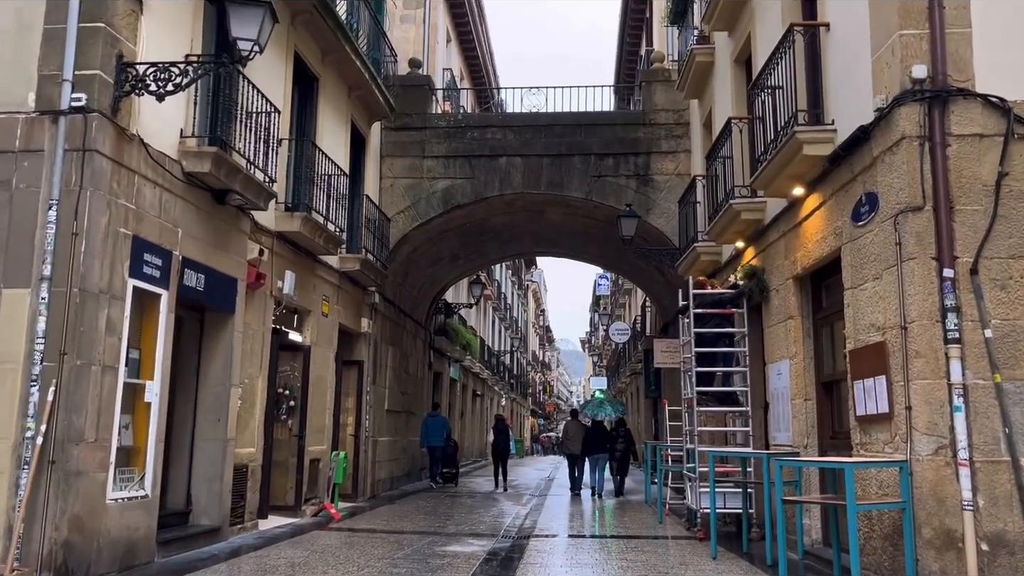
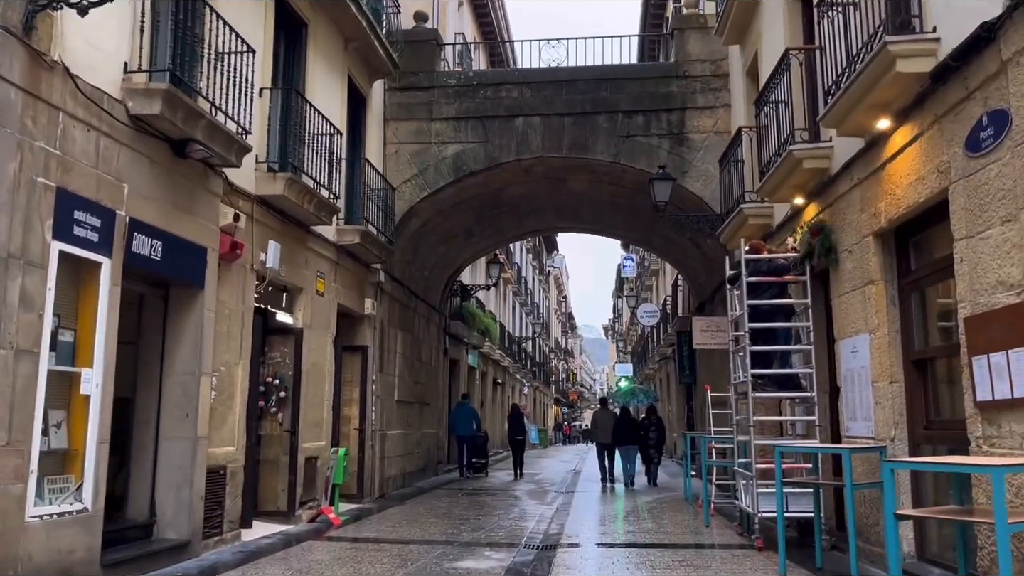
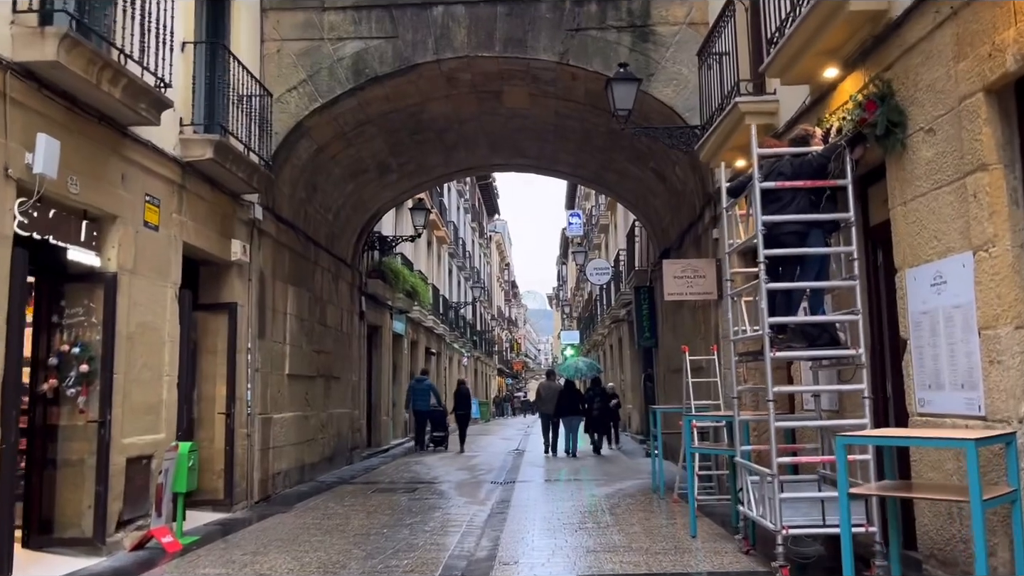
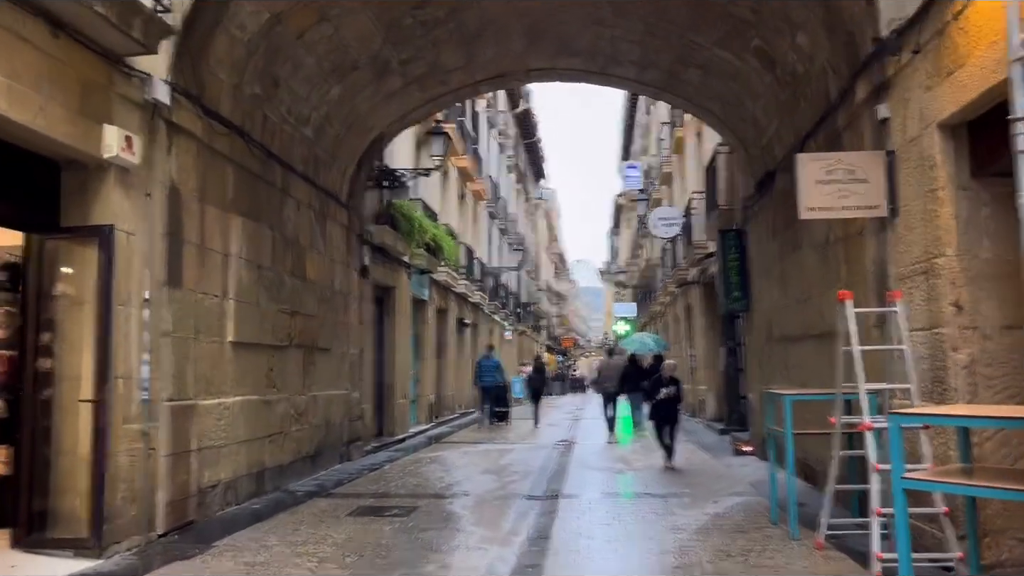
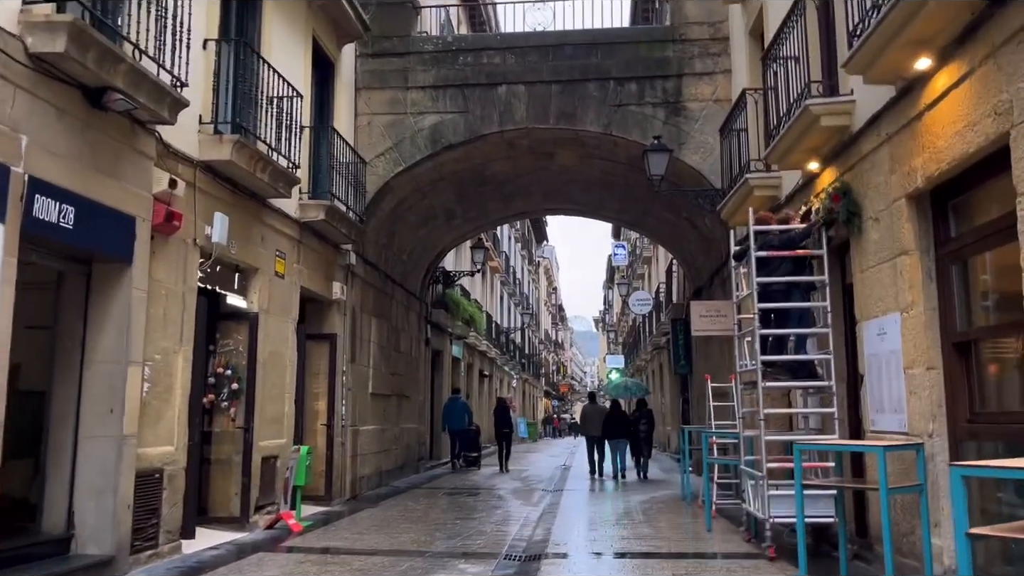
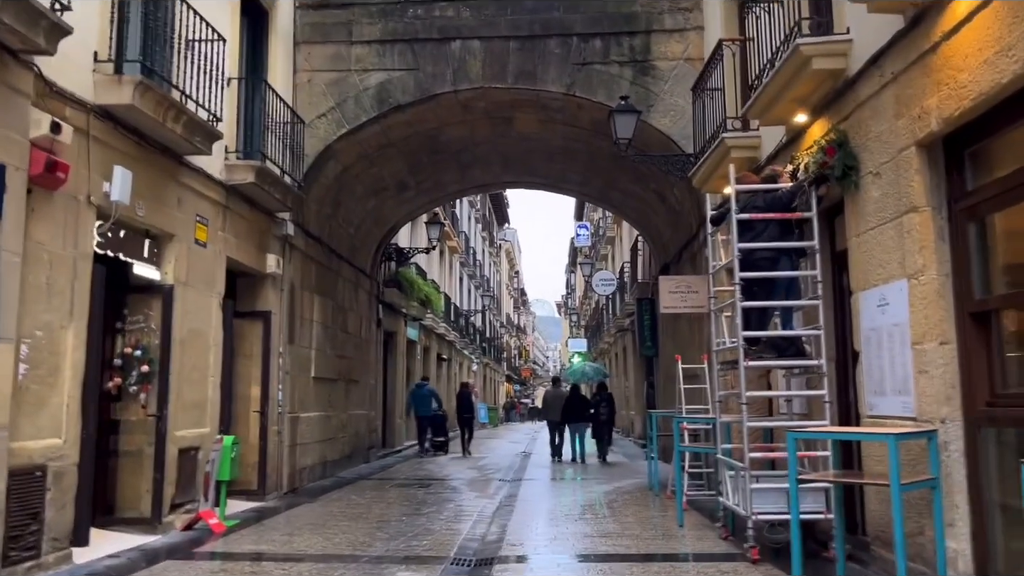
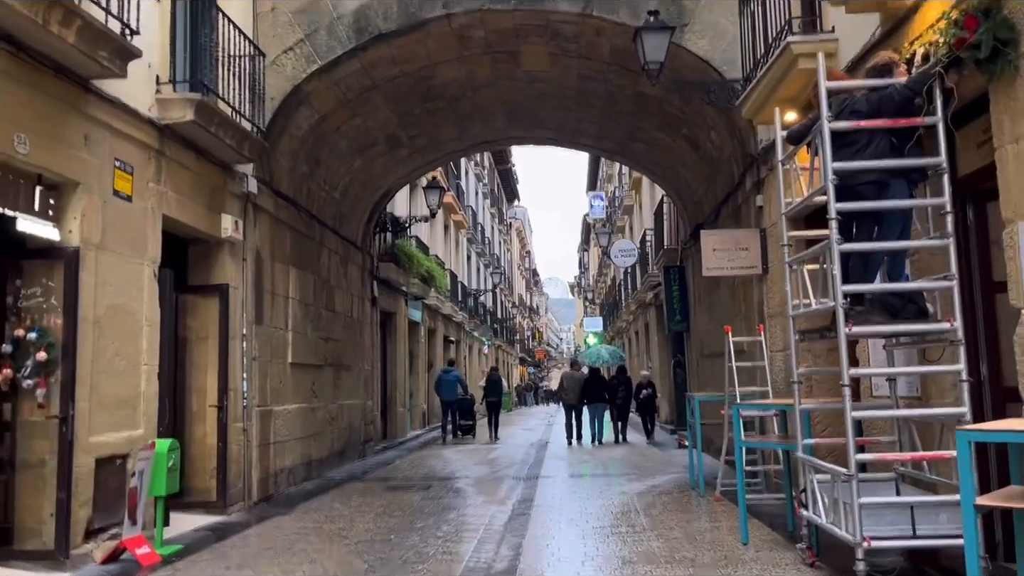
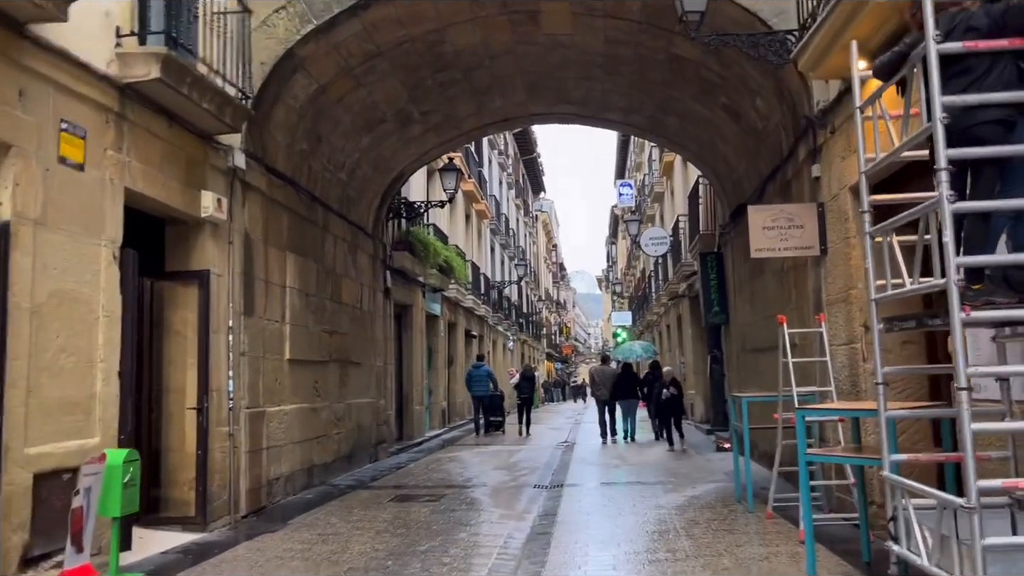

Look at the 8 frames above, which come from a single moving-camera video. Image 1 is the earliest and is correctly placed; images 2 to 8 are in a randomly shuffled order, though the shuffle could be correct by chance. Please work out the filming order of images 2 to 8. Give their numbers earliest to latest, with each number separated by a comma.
2, 5, 6, 3, 7, 8, 4
